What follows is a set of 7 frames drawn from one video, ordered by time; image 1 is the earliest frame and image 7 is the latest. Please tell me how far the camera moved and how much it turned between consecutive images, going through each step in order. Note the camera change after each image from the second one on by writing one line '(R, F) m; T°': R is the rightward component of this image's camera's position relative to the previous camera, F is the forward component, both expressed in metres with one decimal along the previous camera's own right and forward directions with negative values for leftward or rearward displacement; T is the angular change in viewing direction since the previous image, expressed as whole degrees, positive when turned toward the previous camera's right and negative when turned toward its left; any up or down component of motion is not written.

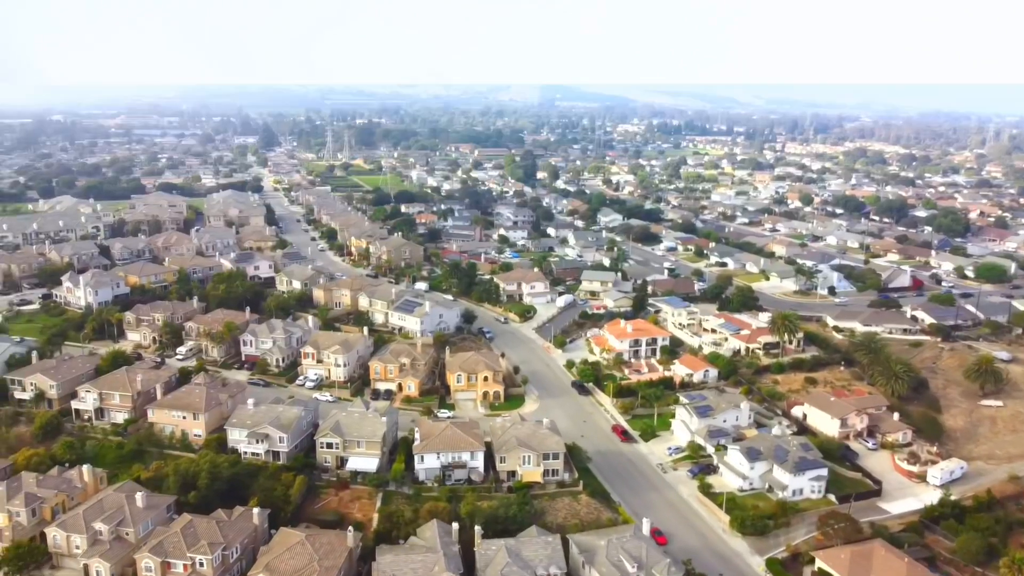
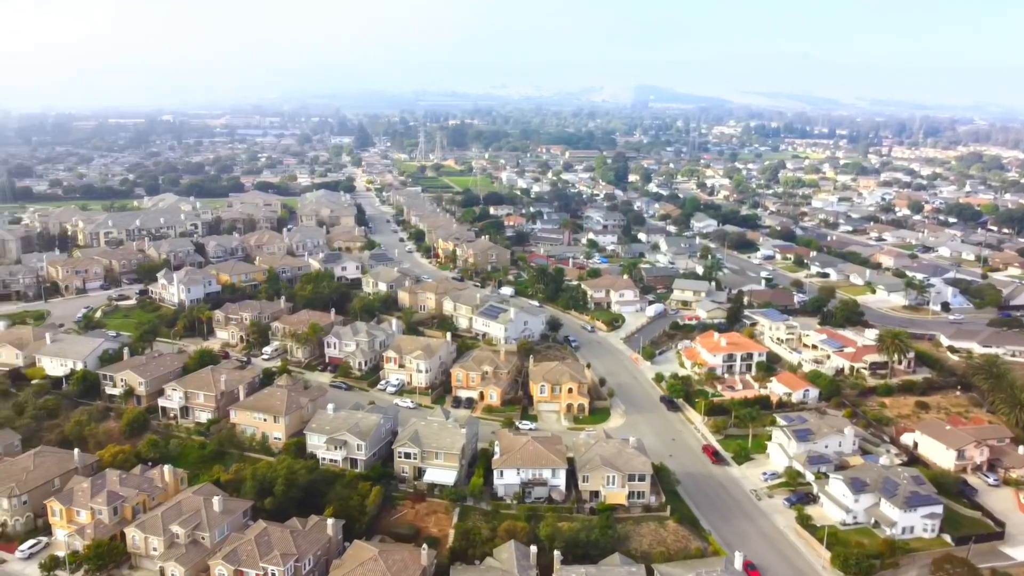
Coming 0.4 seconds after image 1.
(0.0, +2.0) m; -6°
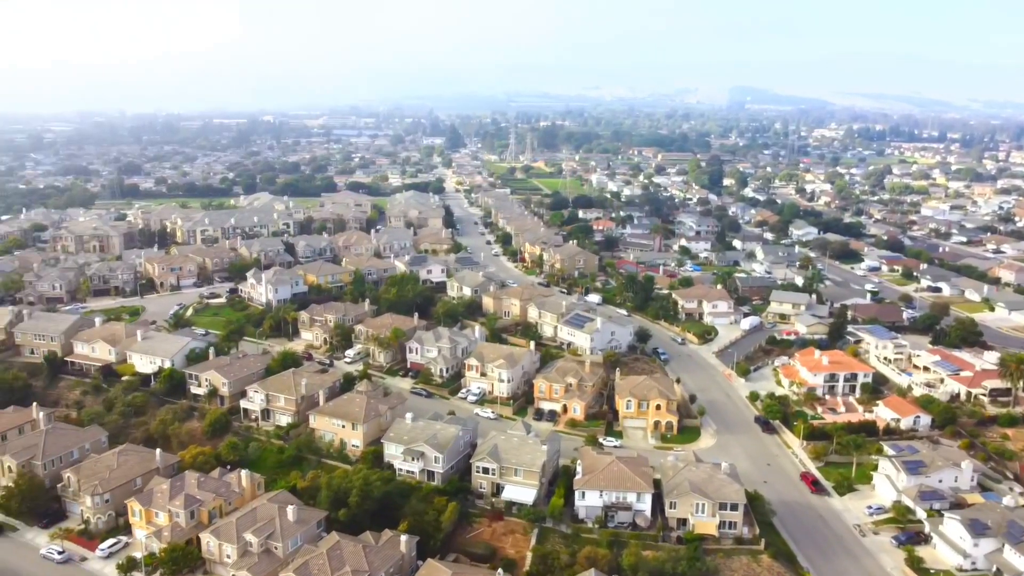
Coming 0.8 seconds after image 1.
(0.0, +2.0) m; -6°
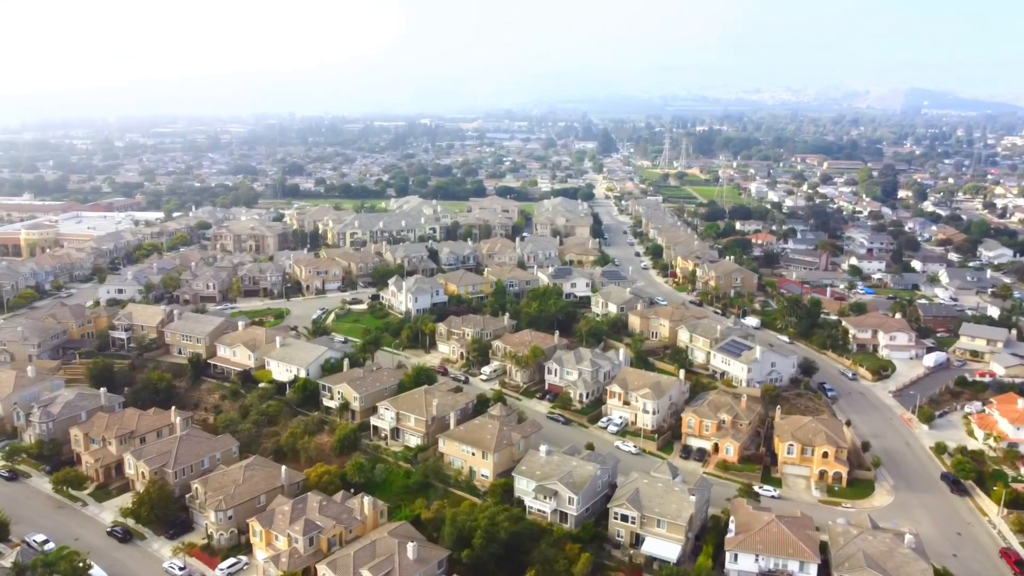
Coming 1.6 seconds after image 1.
(-0.2, +3.9) m; -10°
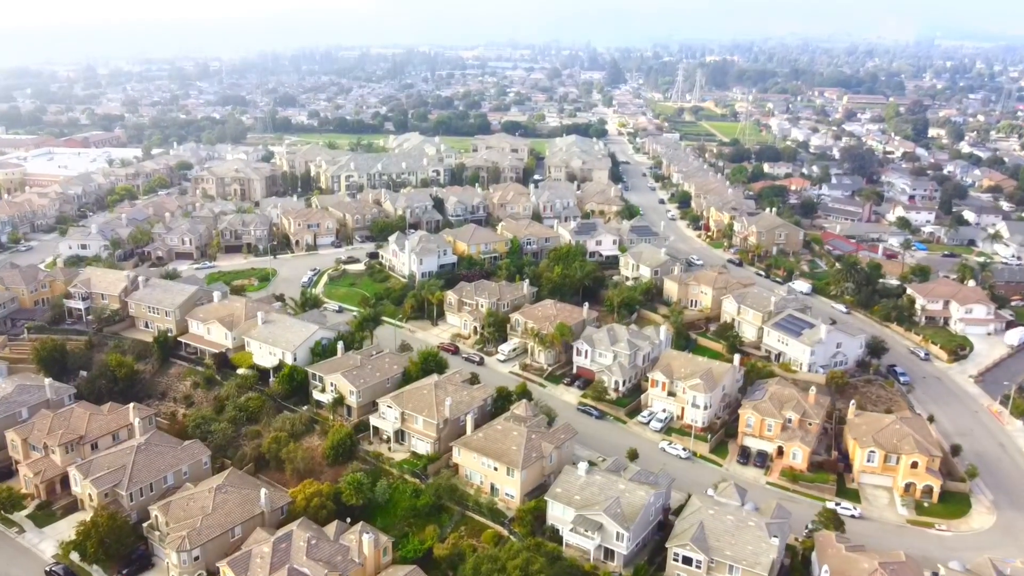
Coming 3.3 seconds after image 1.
(-1.5, +8.4) m; 0°
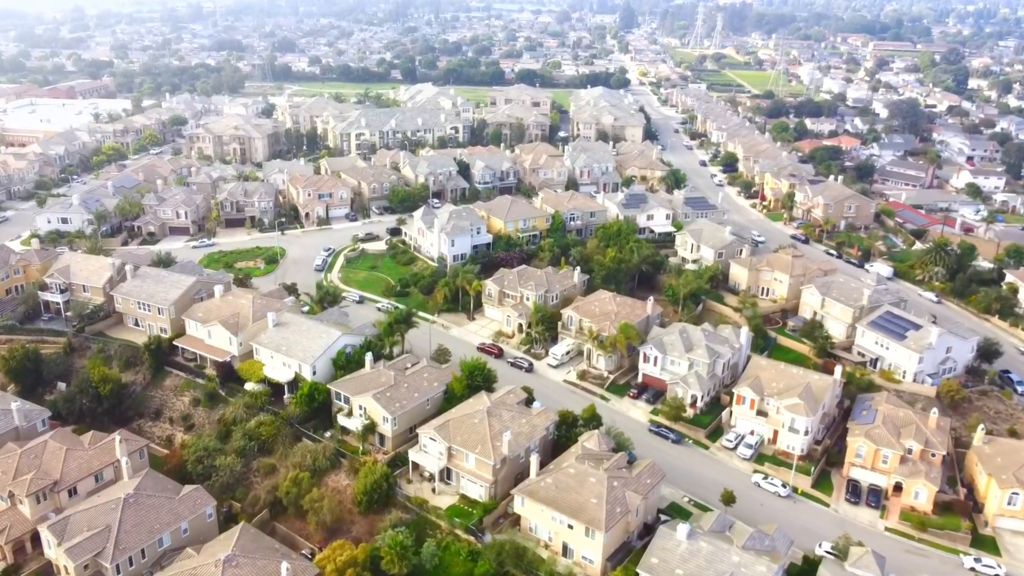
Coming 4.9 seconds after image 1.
(-2.8, +7.3) m; 0°
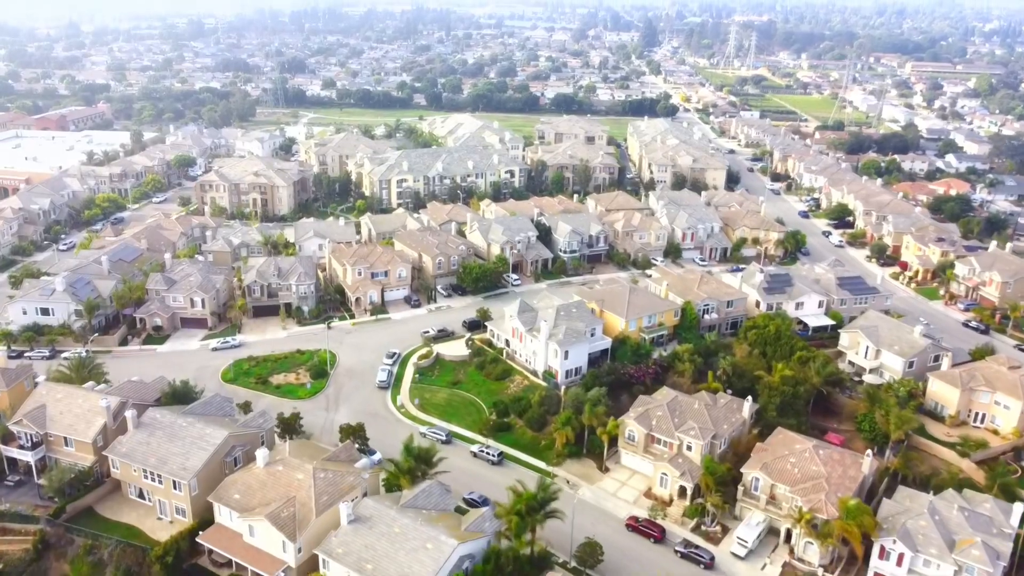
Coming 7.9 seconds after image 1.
(-6.0, +12.3) m; 0°
